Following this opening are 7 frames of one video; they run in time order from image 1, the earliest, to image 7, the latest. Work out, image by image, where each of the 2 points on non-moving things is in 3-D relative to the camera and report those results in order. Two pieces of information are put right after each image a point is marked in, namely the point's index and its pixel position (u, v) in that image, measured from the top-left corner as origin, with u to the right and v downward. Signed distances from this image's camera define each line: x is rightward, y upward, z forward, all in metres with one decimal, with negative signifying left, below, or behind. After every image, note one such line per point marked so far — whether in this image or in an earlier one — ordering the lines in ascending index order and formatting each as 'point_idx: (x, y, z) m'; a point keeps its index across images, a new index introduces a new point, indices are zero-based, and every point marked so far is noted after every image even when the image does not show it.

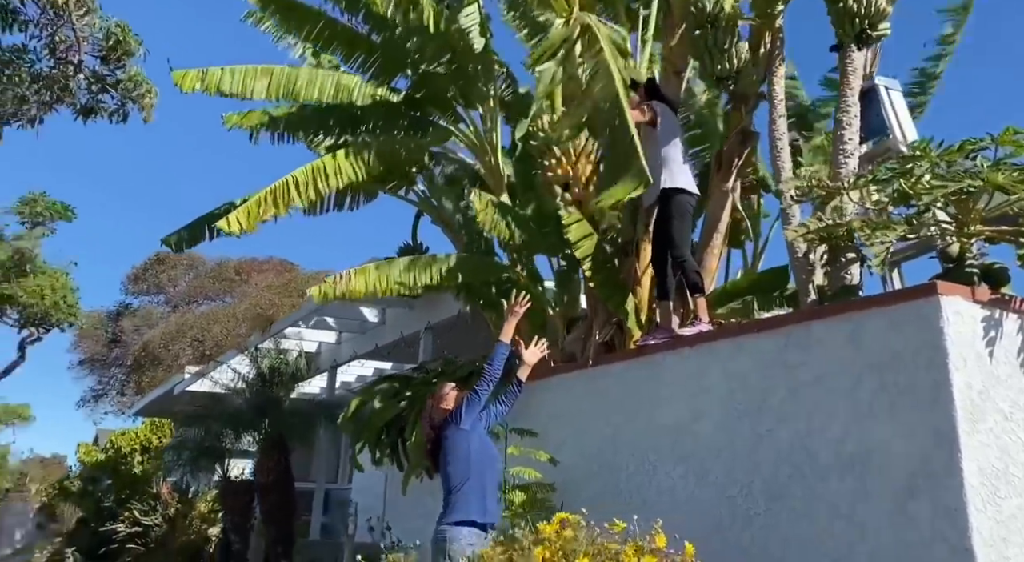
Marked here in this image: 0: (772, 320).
0: (+1.6, -0.3, +5.1) m
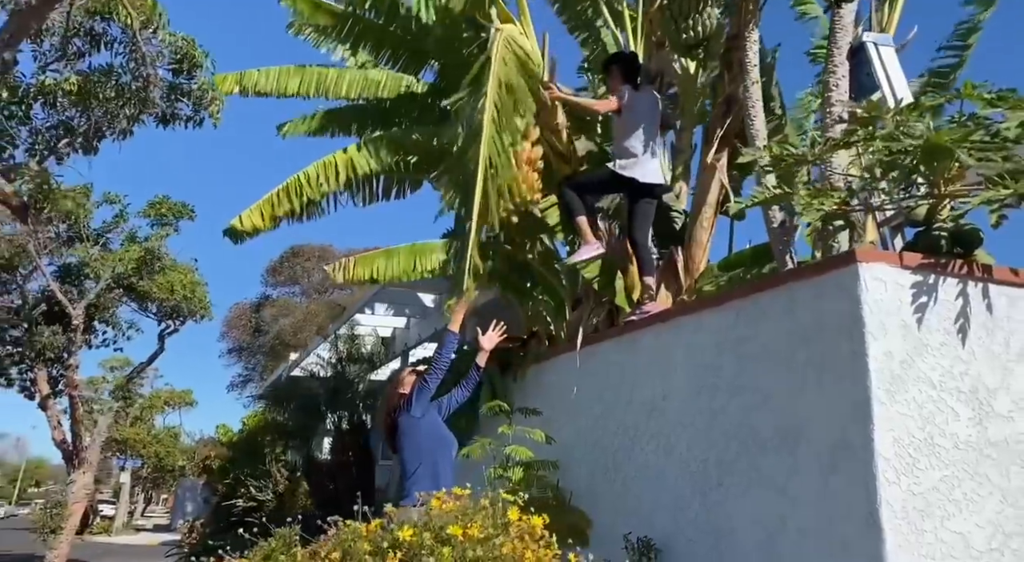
0: (+1.3, -0.1, +5.0) m
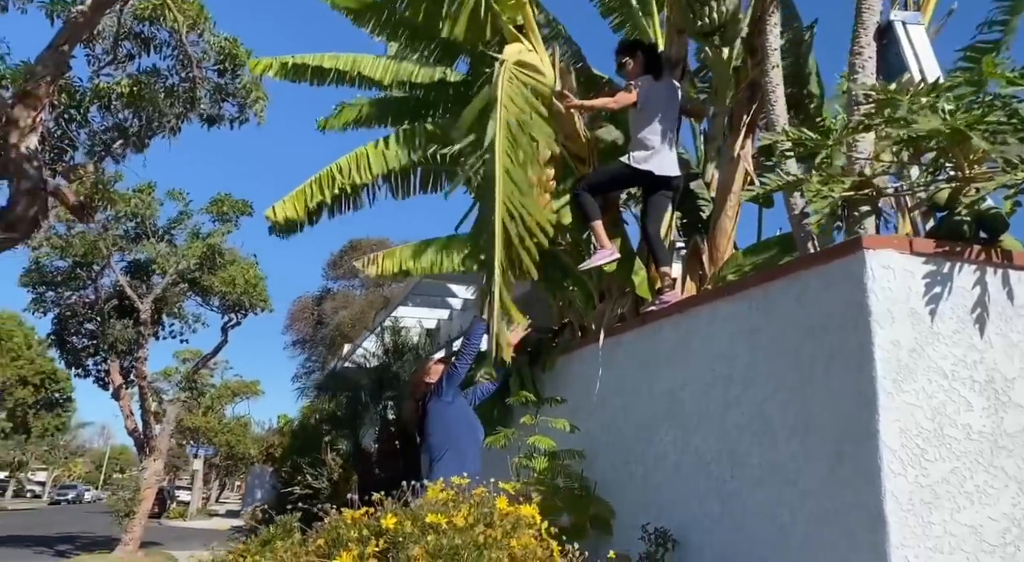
0: (+1.4, 0.0, +5.0) m
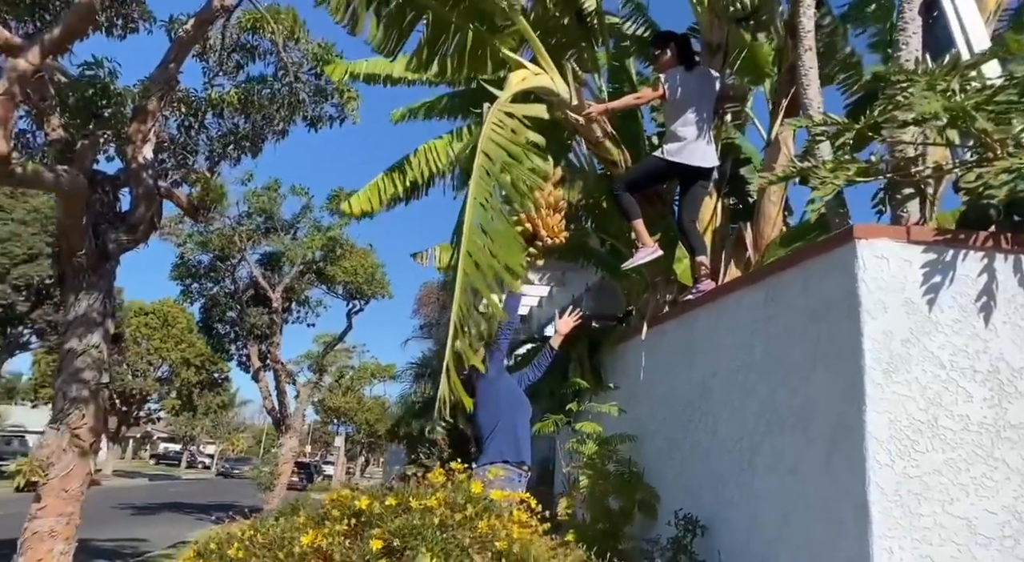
0: (+1.5, 0.0, +5.0) m
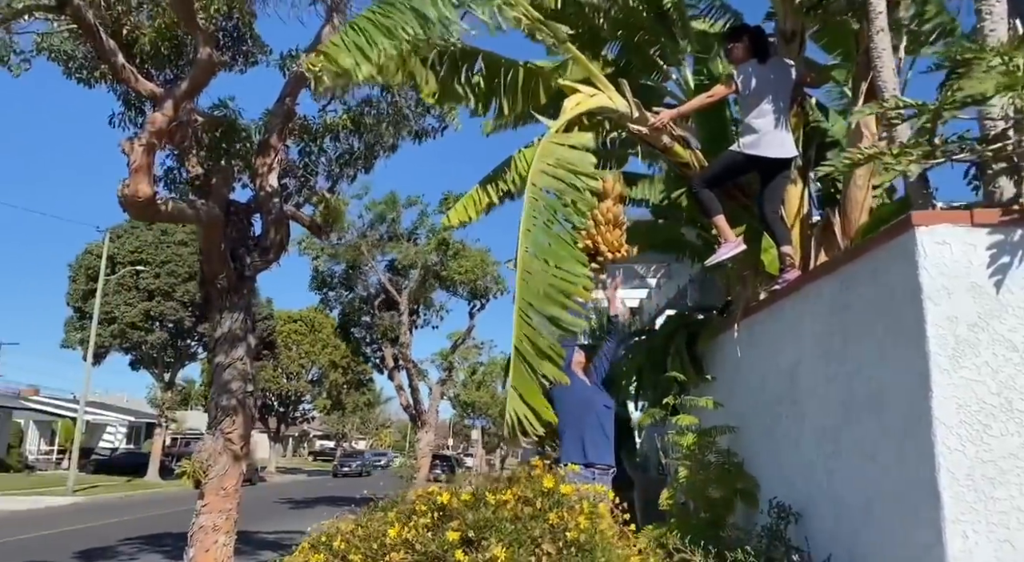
0: (+1.9, +0.1, +5.0) m
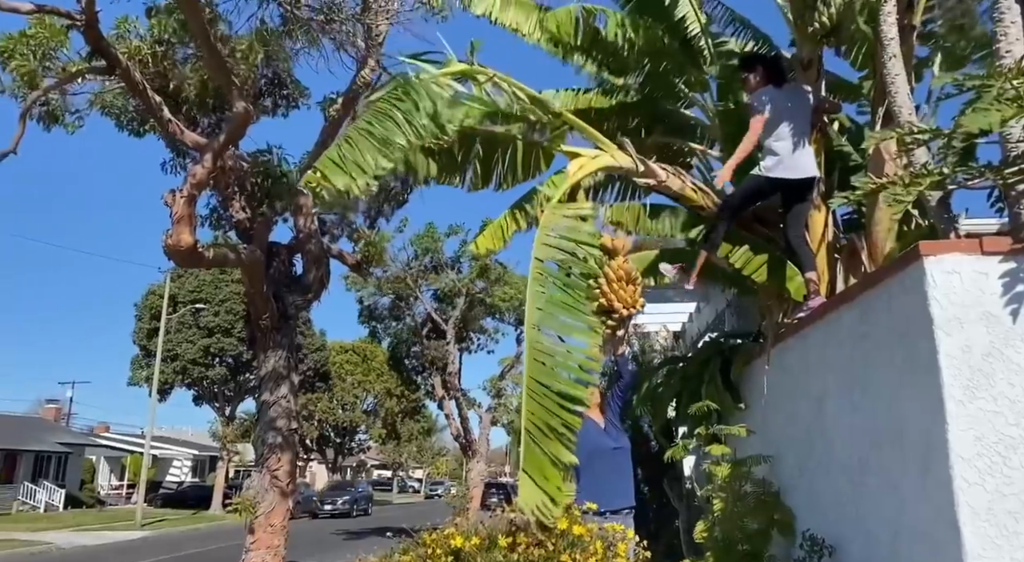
0: (+2.0, -0.1, +5.0) m
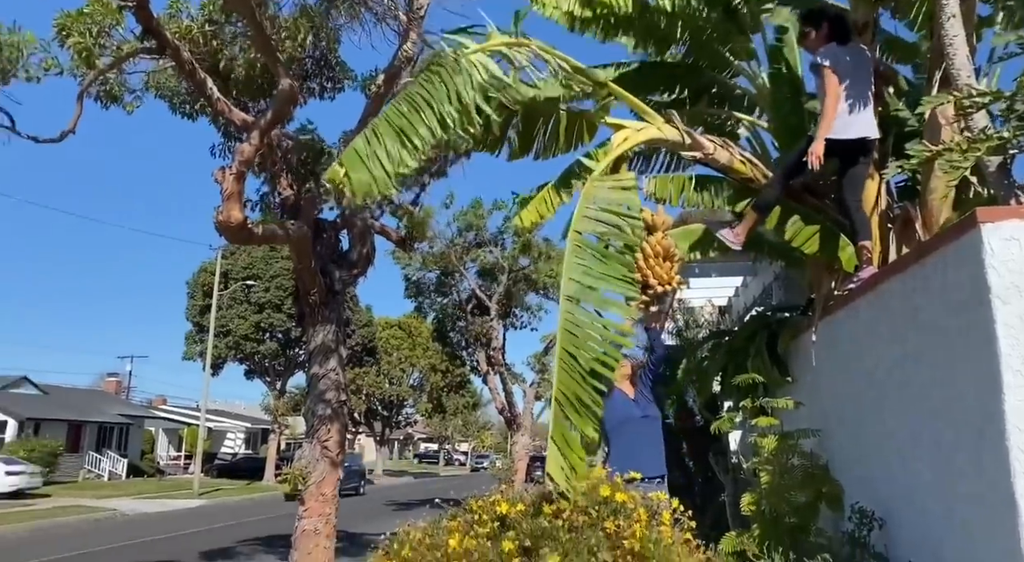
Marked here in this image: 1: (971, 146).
0: (+2.3, +0.1, +4.9) m
1: (+2.6, +0.8, +4.6) m
